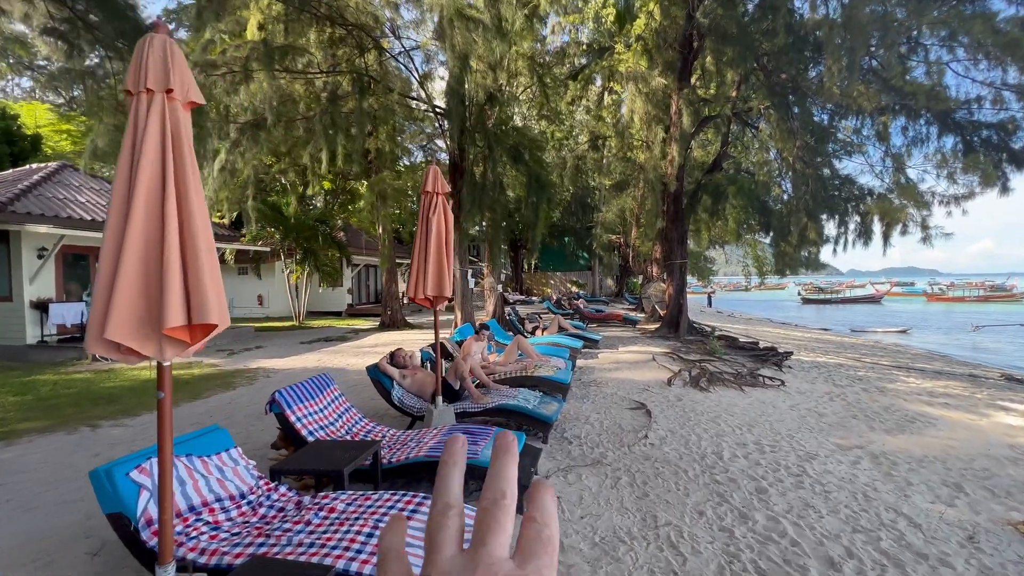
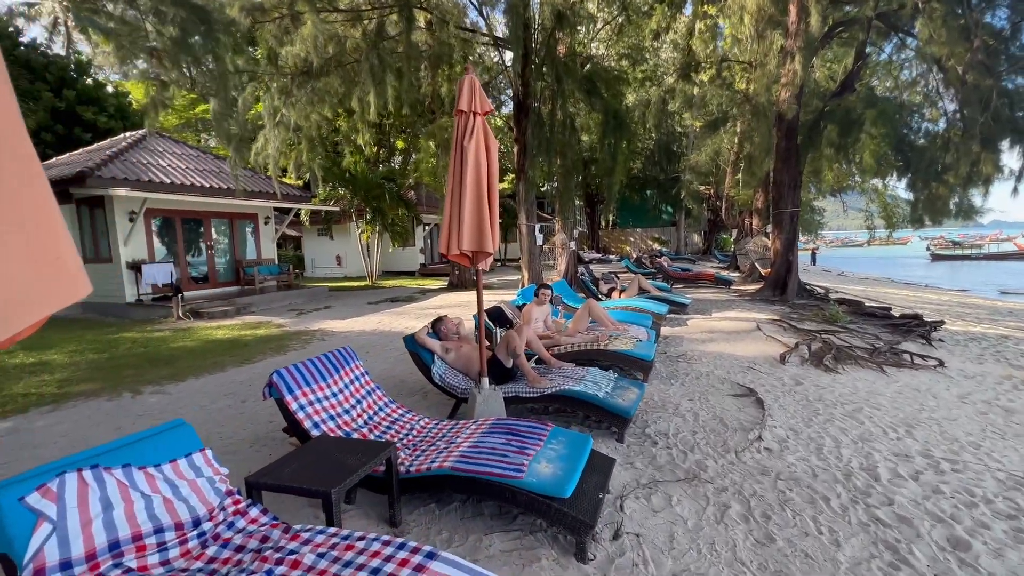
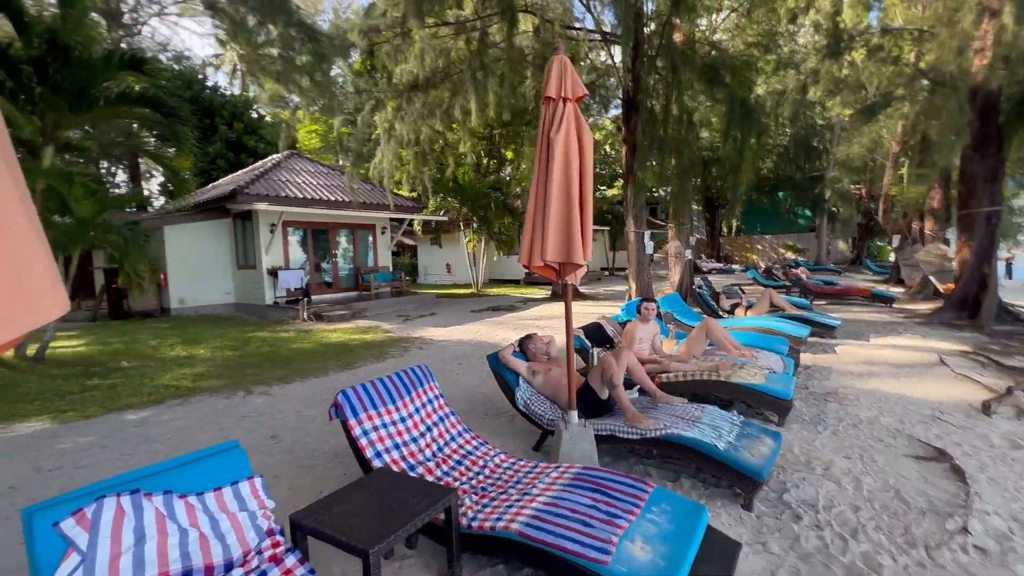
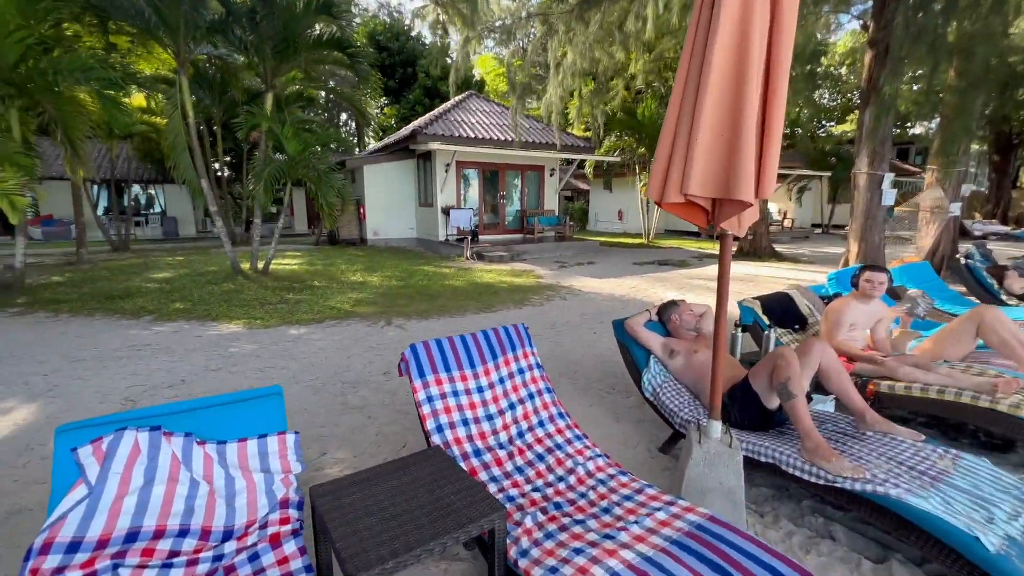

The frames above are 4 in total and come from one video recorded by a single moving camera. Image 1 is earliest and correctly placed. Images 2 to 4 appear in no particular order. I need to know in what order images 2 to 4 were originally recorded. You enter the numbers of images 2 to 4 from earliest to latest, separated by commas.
2, 3, 4
